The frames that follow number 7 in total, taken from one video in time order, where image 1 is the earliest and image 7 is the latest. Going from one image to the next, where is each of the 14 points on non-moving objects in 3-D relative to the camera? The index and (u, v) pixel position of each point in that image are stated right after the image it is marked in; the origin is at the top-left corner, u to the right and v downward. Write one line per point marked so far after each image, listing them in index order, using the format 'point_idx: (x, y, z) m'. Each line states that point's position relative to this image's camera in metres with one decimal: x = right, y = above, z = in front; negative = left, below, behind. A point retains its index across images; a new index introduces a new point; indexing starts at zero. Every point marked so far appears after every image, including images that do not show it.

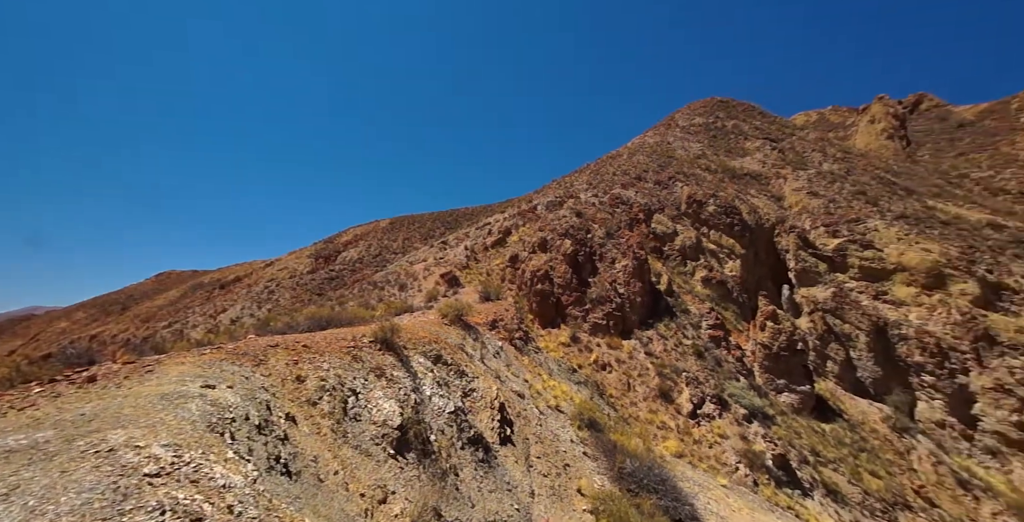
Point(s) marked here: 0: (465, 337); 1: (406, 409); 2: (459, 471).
0: (-1.4, -2.2, +14.2) m
1: (-1.9, -2.6, +8.9) m
2: (-0.9, -3.7, +8.8) m
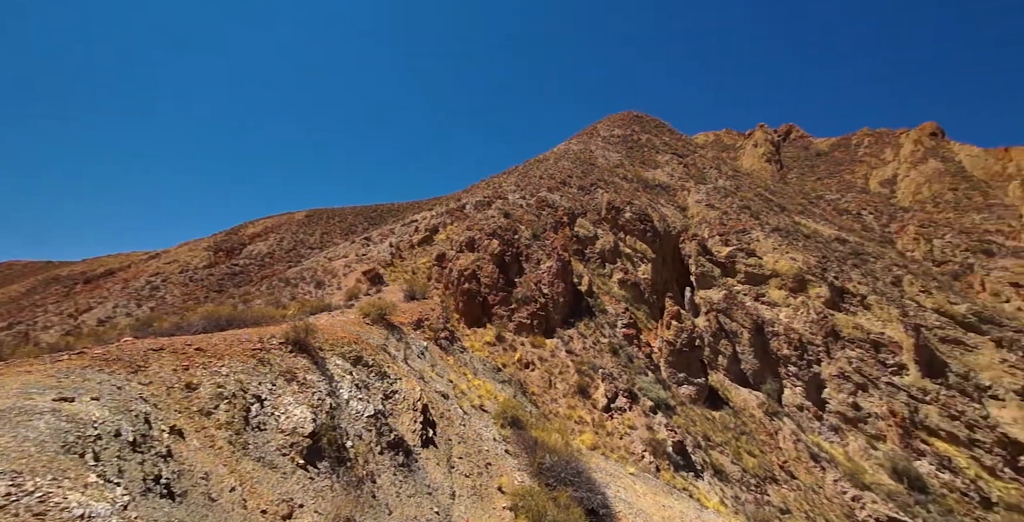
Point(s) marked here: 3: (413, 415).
0: (-3.4, -2.1, +13.7) m
1: (-3.2, -2.6, +8.3) m
2: (-2.3, -3.6, +8.4) m
3: (-2.1, -3.3, +10.6) m
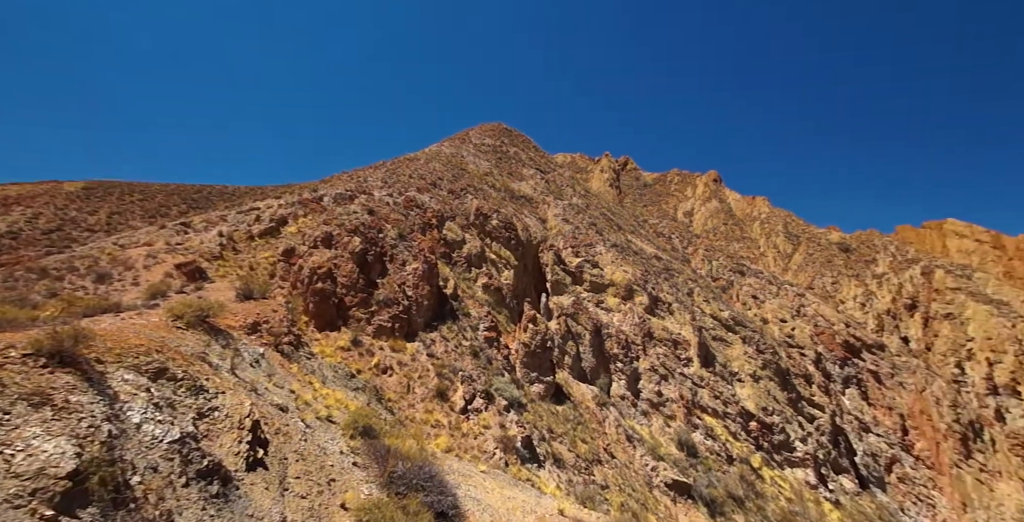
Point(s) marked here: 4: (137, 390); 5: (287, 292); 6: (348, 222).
0: (-7.1, -1.9, +11.6) m
1: (-5.5, -2.4, +6.5) m
2: (-4.6, -3.5, +6.8) m
3: (-5.0, -3.2, +9.0) m
4: (-6.0, -2.1, +8.1) m
5: (-7.5, -1.0, +16.4) m
6: (-6.4, +1.5, +19.5) m
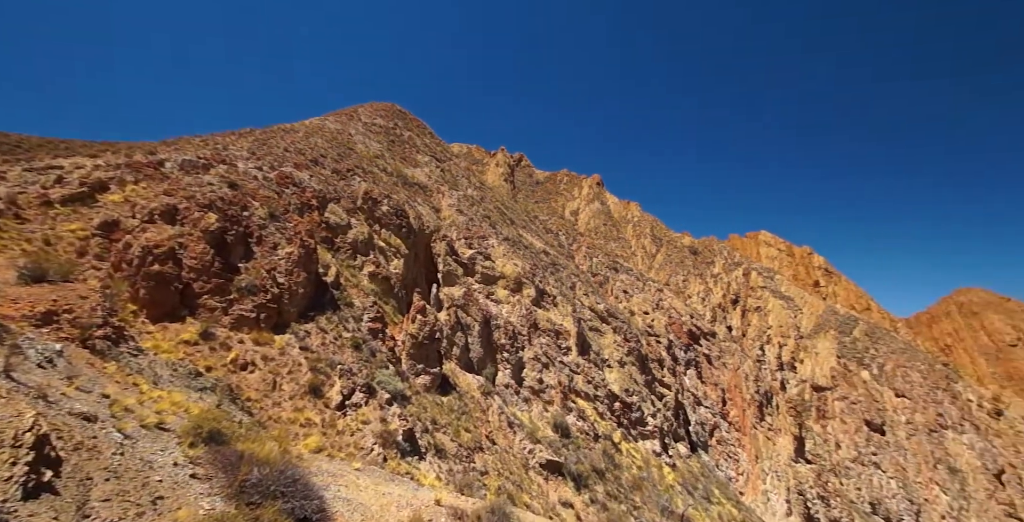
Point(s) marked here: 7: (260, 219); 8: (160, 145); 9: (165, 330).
0: (-9.7, -1.4, +9.0) m
1: (-7.0, -2.0, +4.4) m
2: (-6.3, -3.2, +4.9) m
3: (-7.2, -2.8, +7.0) m
4: (-7.9, -1.6, +5.8) m
5: (-11.1, -0.4, +13.6) m
6: (-10.7, +2.1, +16.8) m
7: (-9.4, +1.4, +17.7) m
8: (-13.5, +4.2, +19.3) m
9: (-9.5, -1.9, +13.2) m
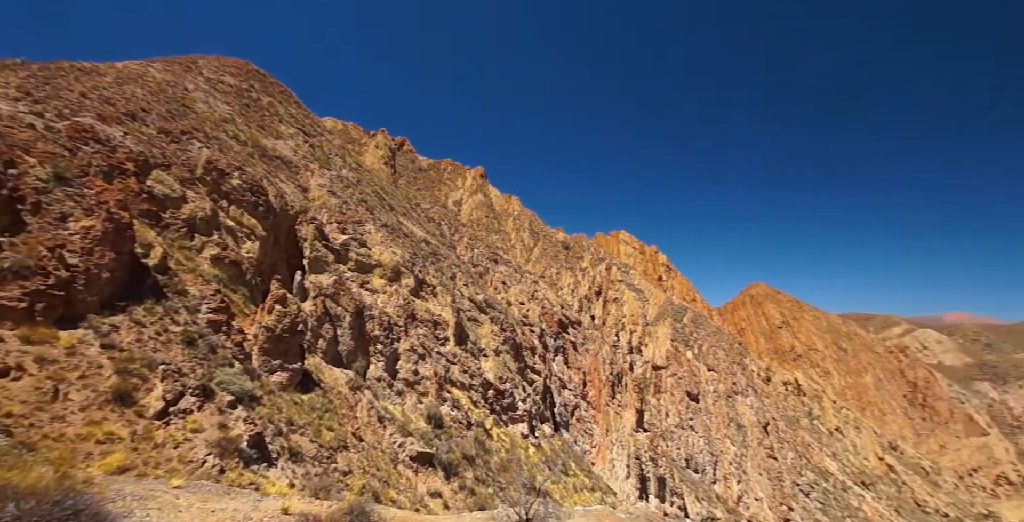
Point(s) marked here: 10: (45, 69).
0: (-11.9, -0.8, +4.7) m
1: (-8.2, -1.7, +0.8) m
2: (-7.7, -2.9, +1.5) m
3: (-9.0, -2.4, +3.3) m
4: (-9.4, -1.2, +2.0) m
5: (-14.3, +0.3, +8.8) m
6: (-14.5, +2.9, +11.9) m
7: (-13.5, +2.1, +13.2) m
8: (-17.8, +5.1, +13.7) m
9: (-12.7, -1.3, +8.8) m
10: (-18.9, +7.3, +20.0) m
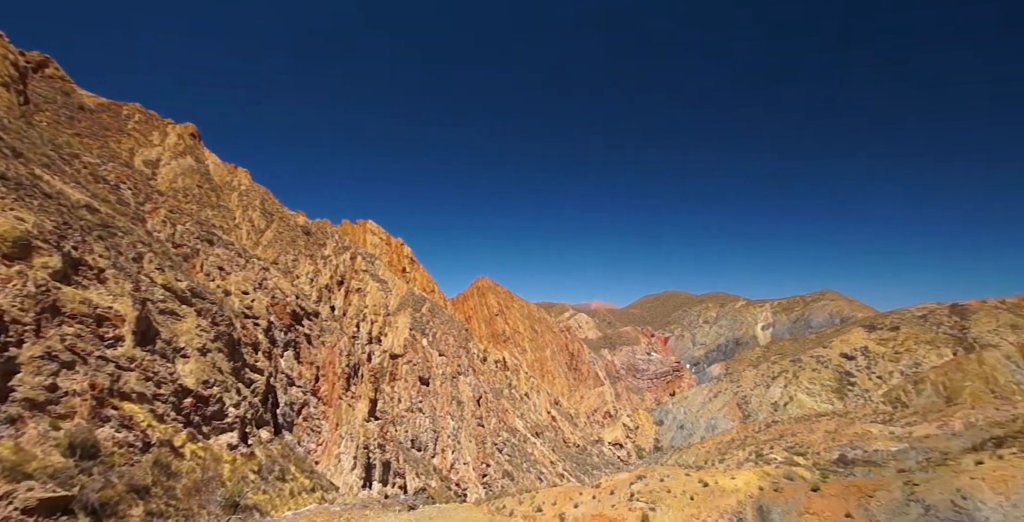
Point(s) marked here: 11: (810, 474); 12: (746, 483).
0: (-13.2, -0.2, -3.2) m
1: (-8.2, -1.3, -4.8) m
2: (-8.2, -2.5, -4.0) m
3: (-10.2, -1.9, -3.0) m
4: (-9.8, -0.8, -4.3) m
5: (-17.3, +1.2, -0.8) m
6: (-18.9, +3.9, +1.8) m
7: (-18.6, +3.1, +3.4) m
8: (-22.5, +6.3, +1.7) m
9: (-15.9, -0.5, 0.0) m
10: (-26.4, +8.8, +6.7) m
11: (+10.6, -7.6, +17.7) m
12: (+8.4, -8.0, +17.5) m
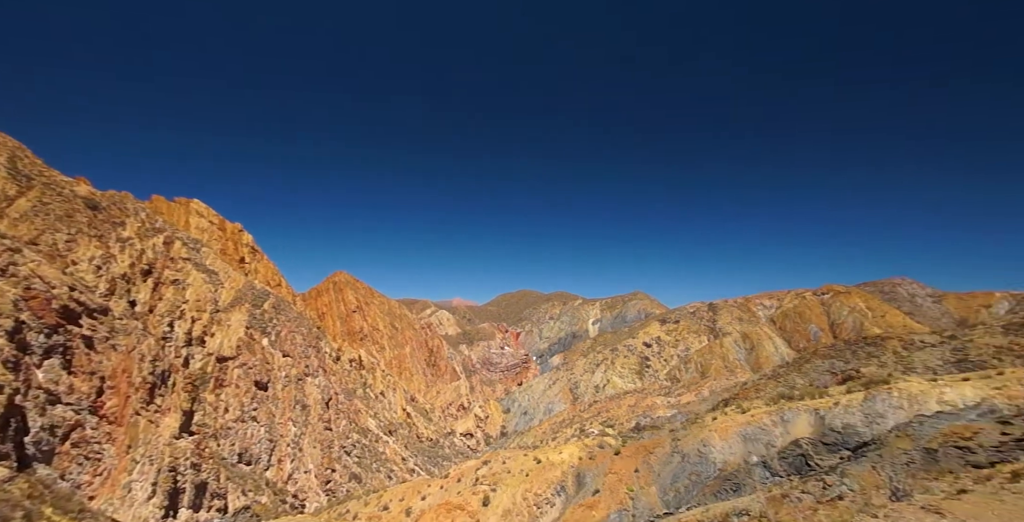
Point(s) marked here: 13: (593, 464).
0: (-12.5, +0.9, -4.7) m
1: (-7.3, -0.6, -4.9) m
2: (-7.6, -1.8, -4.1) m
3: (-9.7, -1.0, -3.7) m
4: (-8.9, +0.1, -4.9) m
5: (-16.9, +2.6, -3.5) m
6: (-18.9, +5.4, -1.4) m
7: (-19.1, +4.7, +0.2) m
8: (-22.2, +8.2, -2.4) m
9: (-15.9, +0.9, -2.4) m
10: (-27.1, +10.9, +1.4) m
11: (+4.5, -7.8, +21.6) m
12: (+2.3, -8.1, +20.9) m
13: (+3.1, -8.0, +19.8) m
